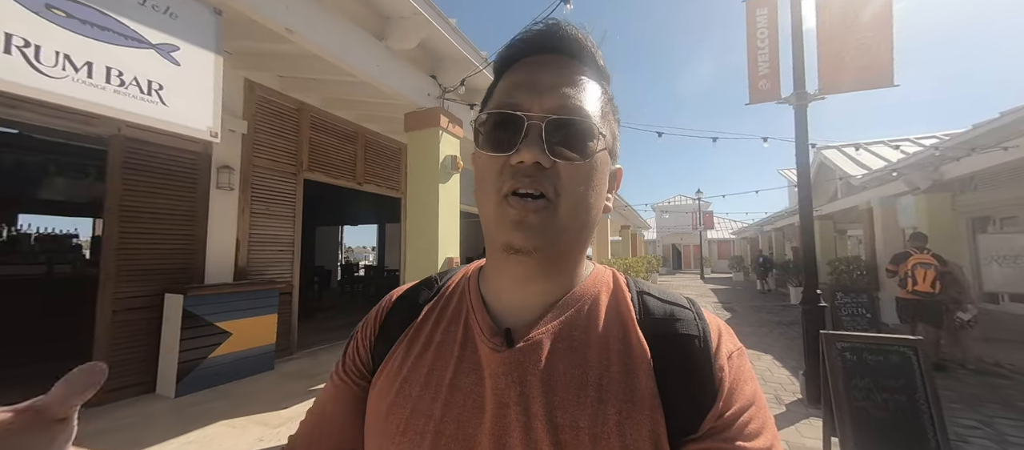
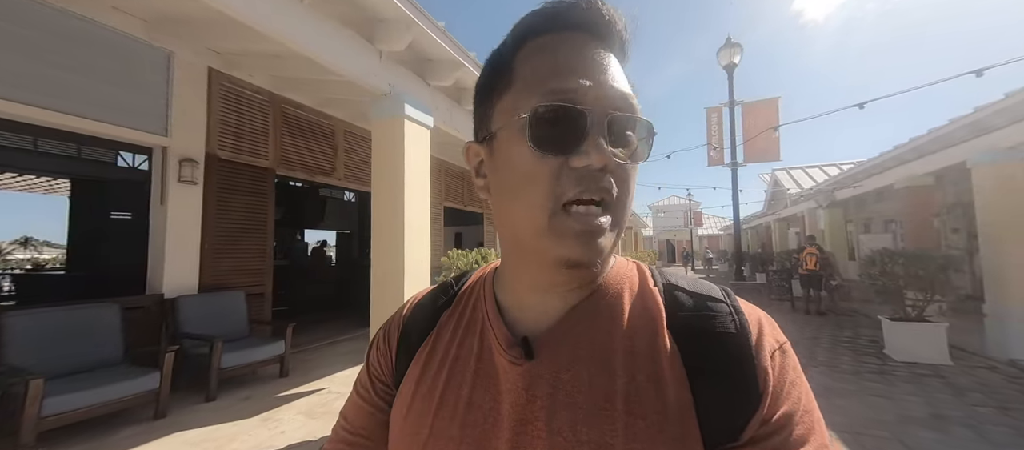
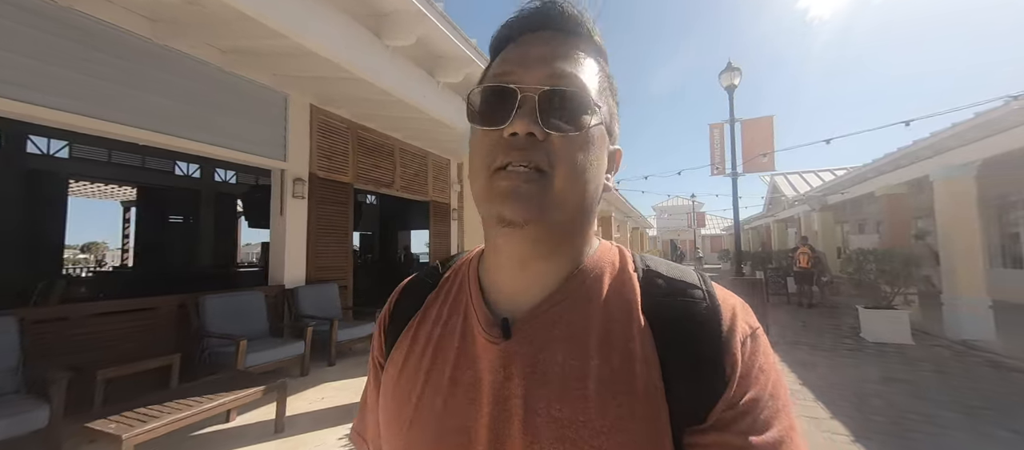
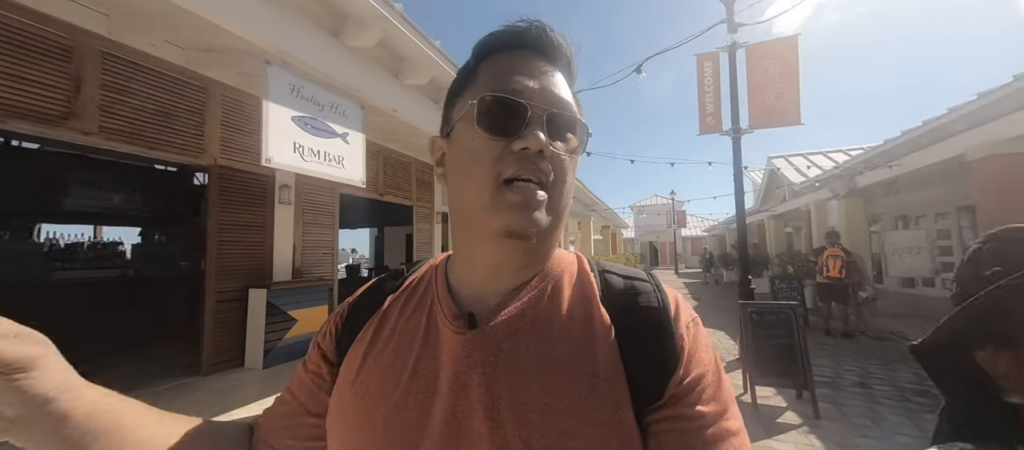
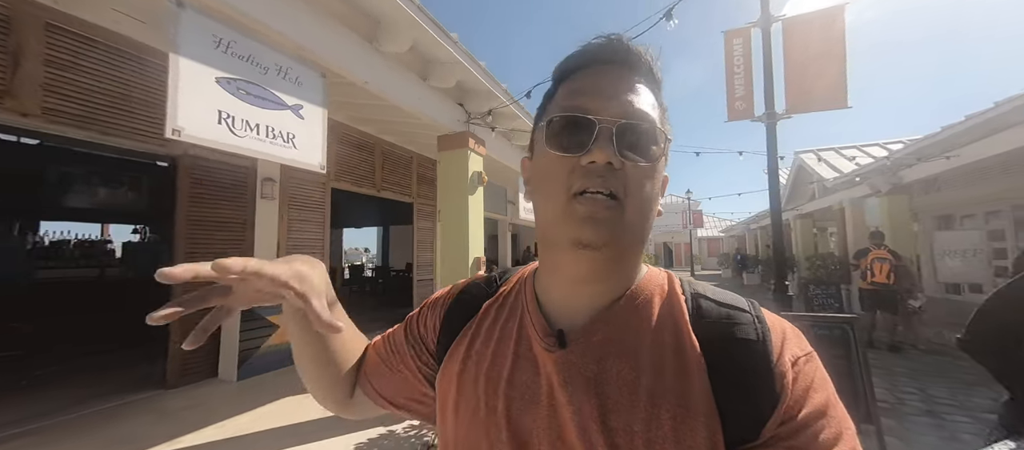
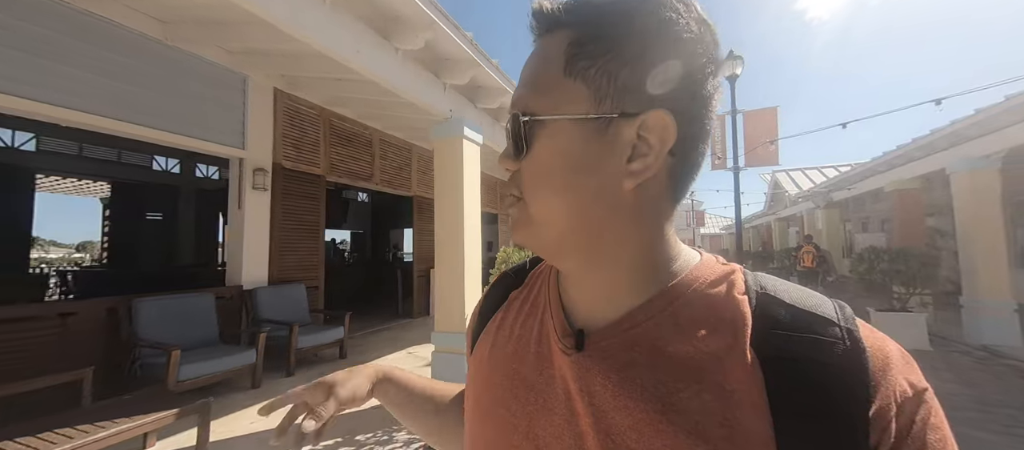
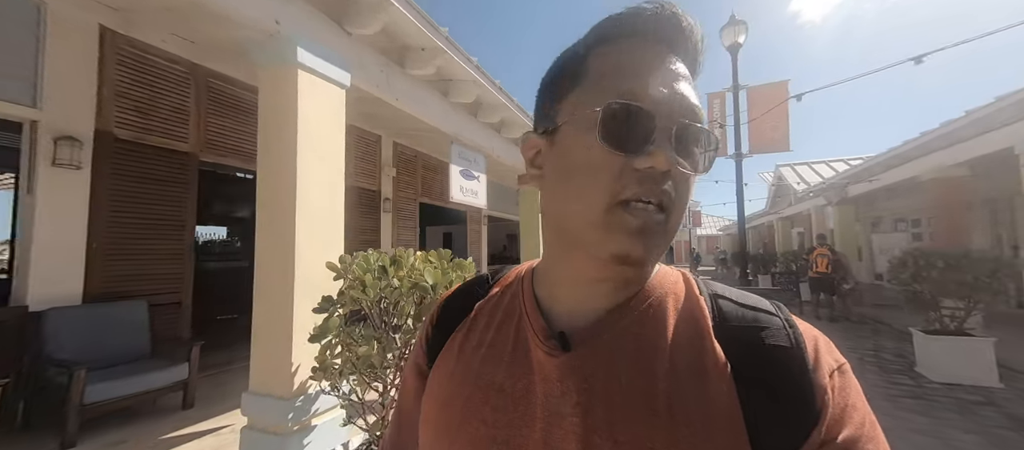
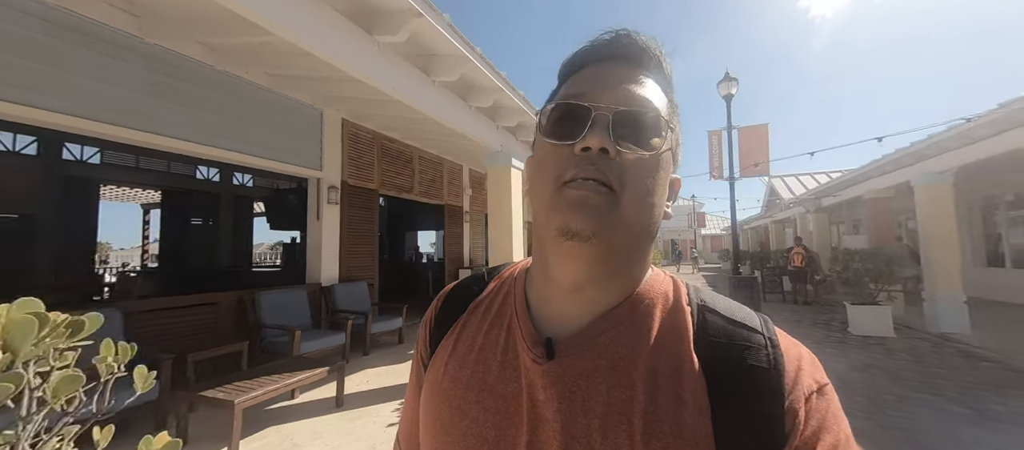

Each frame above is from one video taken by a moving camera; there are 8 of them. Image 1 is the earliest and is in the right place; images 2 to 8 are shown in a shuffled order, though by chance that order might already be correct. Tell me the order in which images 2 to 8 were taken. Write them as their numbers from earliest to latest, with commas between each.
5, 4, 7, 2, 6, 3, 8
